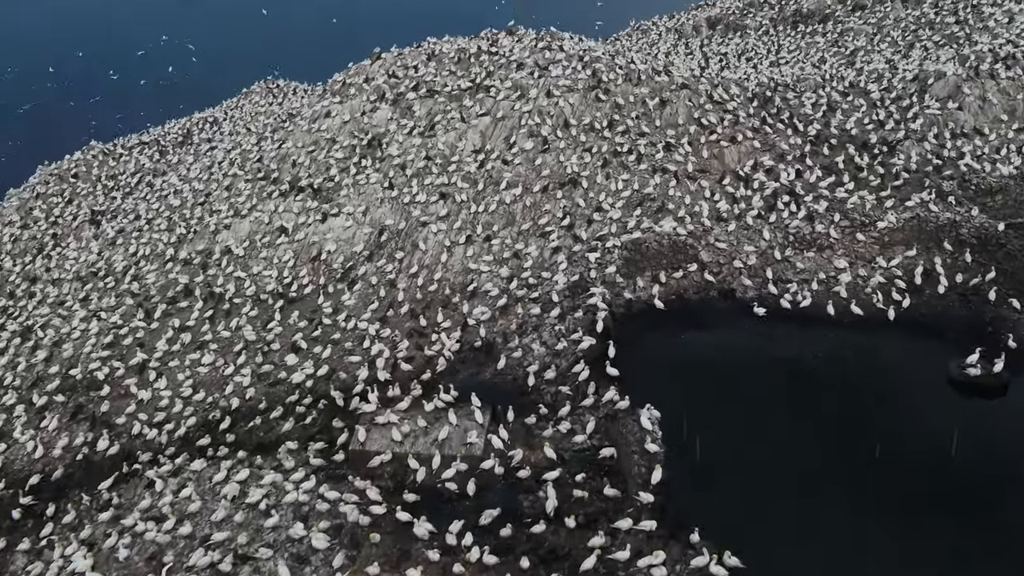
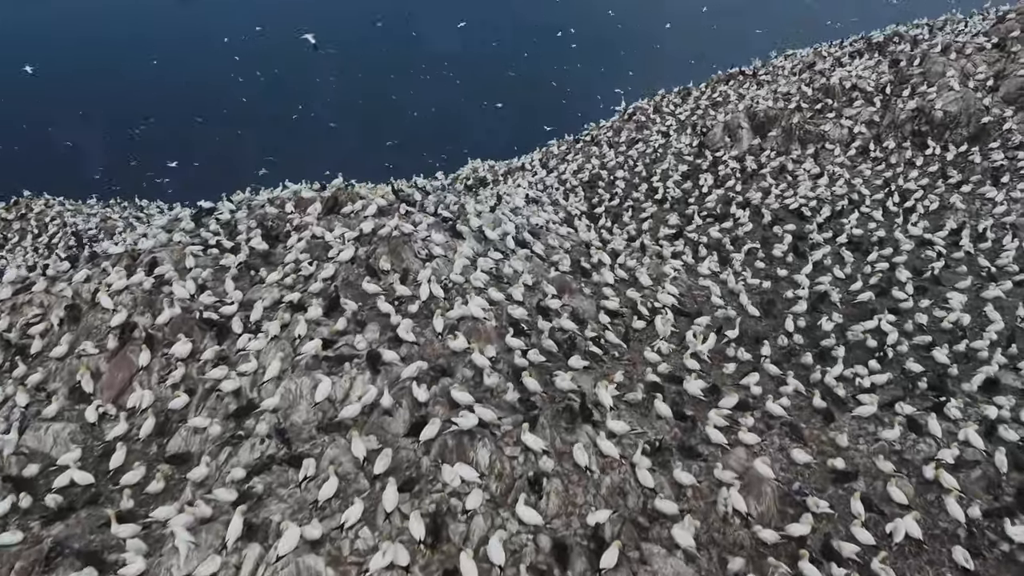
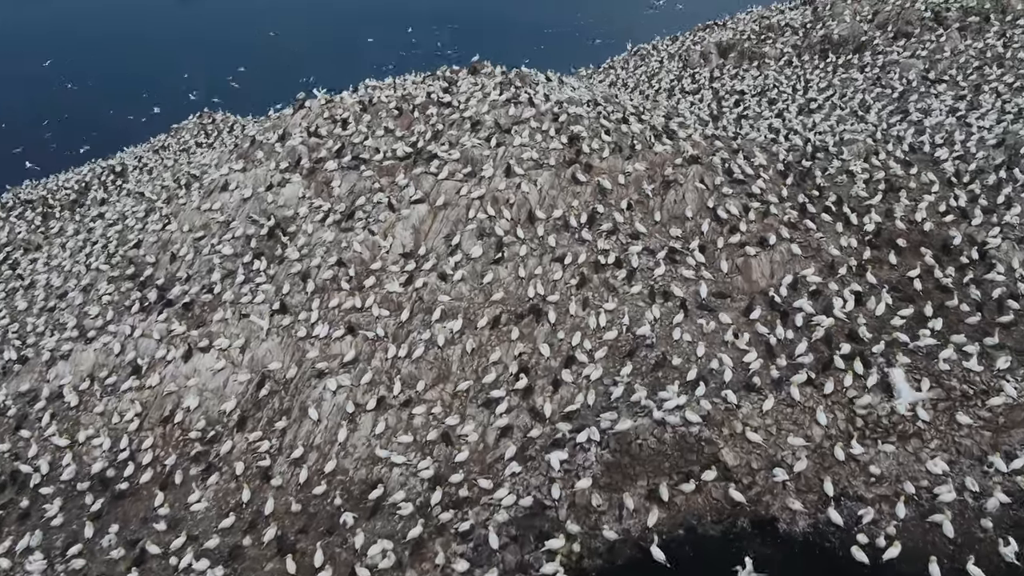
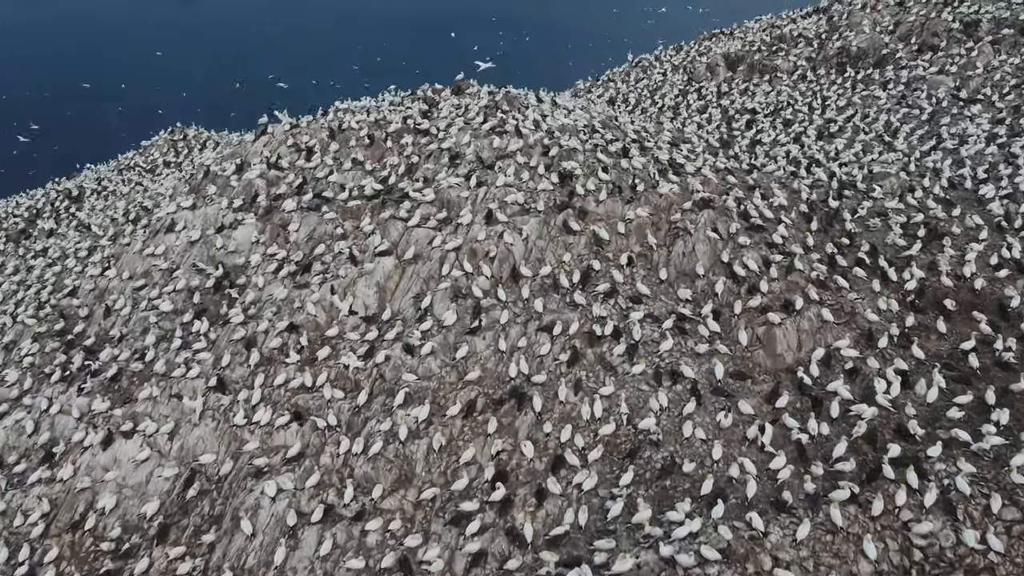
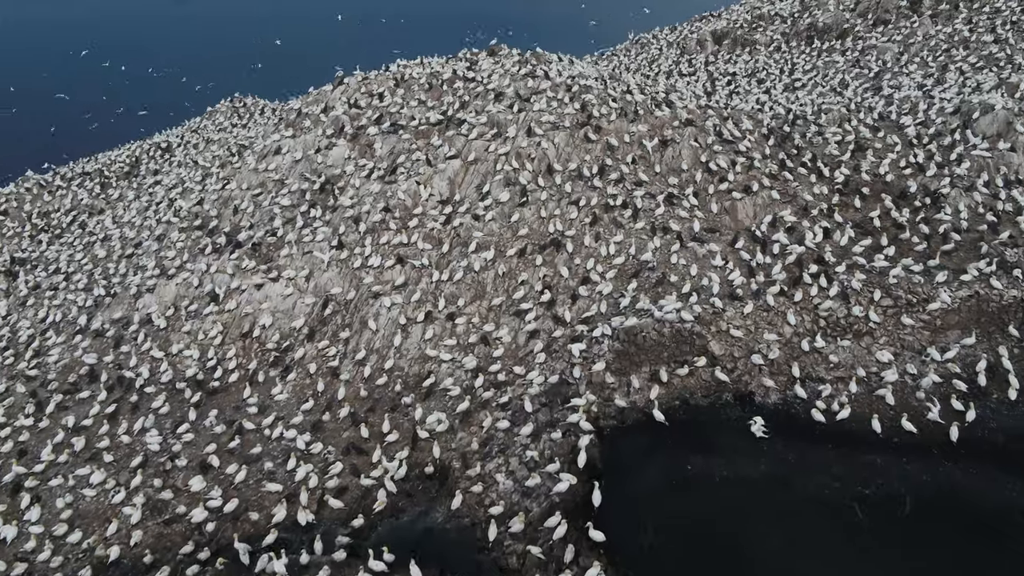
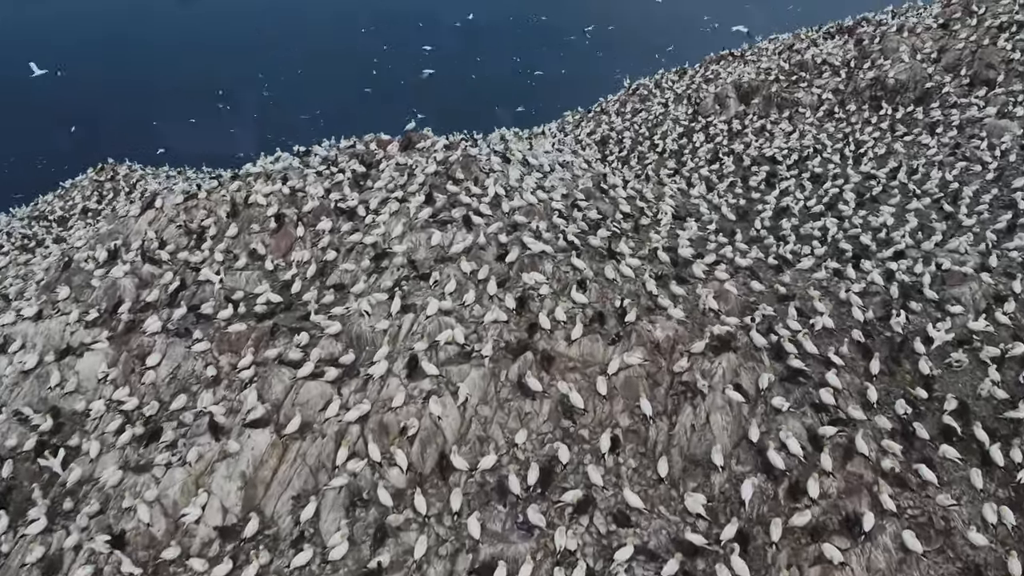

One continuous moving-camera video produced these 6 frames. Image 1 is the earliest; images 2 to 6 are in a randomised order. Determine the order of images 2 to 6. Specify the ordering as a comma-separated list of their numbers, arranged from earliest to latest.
5, 3, 4, 6, 2
